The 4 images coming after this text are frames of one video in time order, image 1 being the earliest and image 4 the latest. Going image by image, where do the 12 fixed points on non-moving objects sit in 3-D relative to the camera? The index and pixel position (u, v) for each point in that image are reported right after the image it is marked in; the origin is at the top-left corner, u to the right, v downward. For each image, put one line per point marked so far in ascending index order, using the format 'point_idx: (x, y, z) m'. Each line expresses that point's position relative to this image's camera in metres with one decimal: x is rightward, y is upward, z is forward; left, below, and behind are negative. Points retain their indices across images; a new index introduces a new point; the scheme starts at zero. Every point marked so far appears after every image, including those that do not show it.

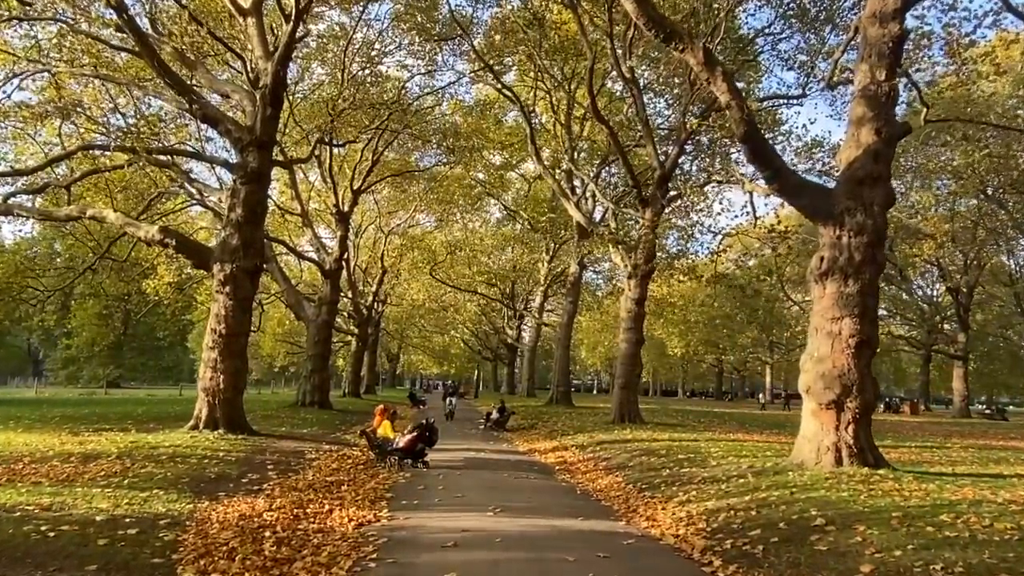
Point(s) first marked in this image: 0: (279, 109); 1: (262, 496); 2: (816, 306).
0: (-4.9, +3.7, +18.2) m
1: (-2.9, -2.4, +9.9) m
2: (+4.3, -0.3, +12.5) m
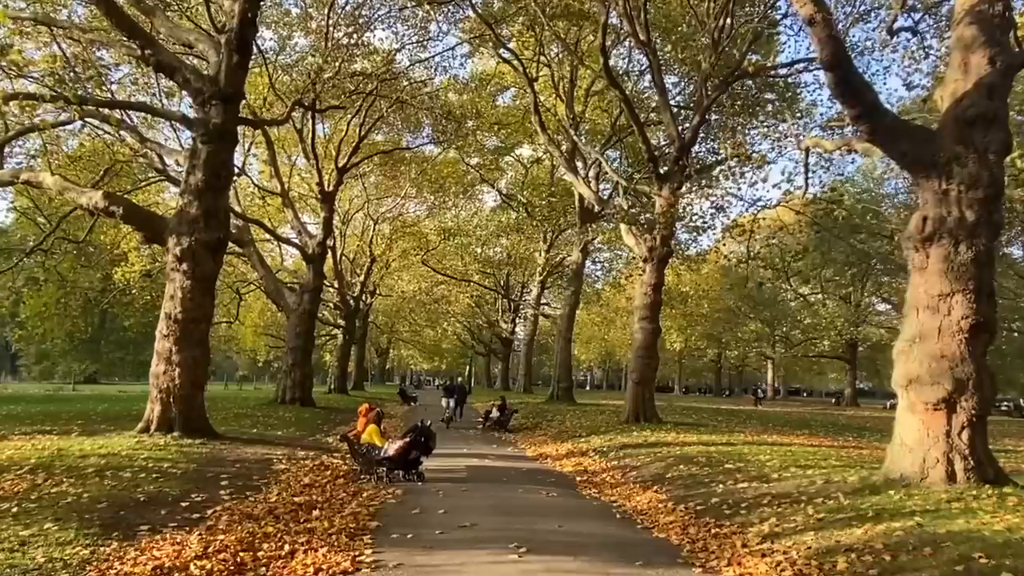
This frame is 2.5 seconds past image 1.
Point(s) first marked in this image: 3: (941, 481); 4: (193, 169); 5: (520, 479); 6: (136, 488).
0: (-4.7, +4.1, +15.6) m
1: (-2.6, -2.0, +7.3) m
2: (+4.6, +0.1, +9.9) m
3: (+4.5, -2.0, +9.2) m
4: (-5.5, +2.0, +14.9) m
5: (+0.1, -2.7, +12.2) m
6: (-3.9, -2.1, +9.0) m
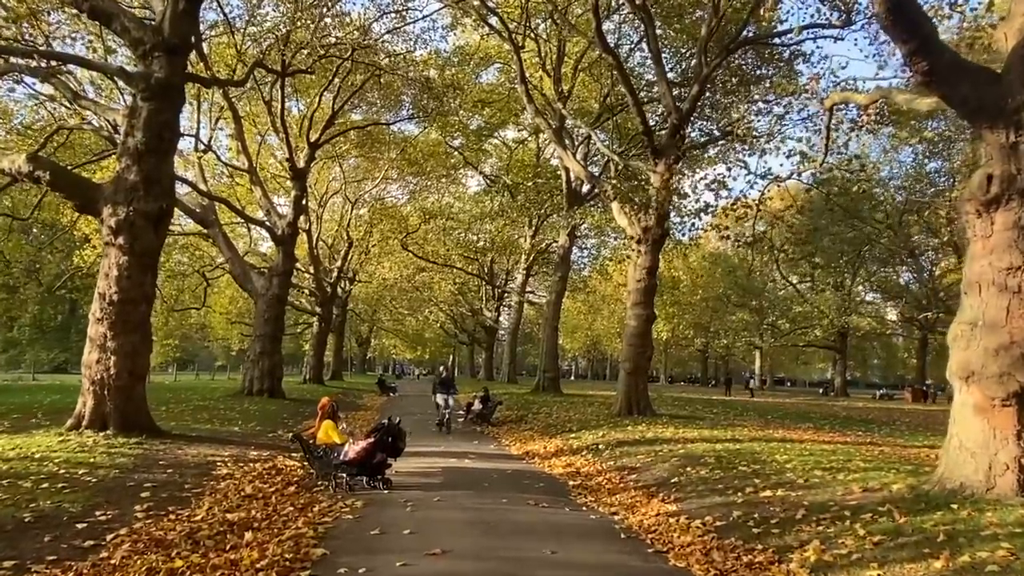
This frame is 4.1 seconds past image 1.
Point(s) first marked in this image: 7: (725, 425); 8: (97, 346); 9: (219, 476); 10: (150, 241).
0: (-5.0, +4.5, +13.7) m
1: (-2.8, -1.8, +5.6) m
2: (+4.4, +0.3, +8.3) m
3: (+4.4, -1.8, +7.6) m
4: (-5.7, +2.4, +13.1) m
5: (-0.1, -2.4, +10.5) m
6: (-4.0, -1.8, +7.3) m
7: (+4.7, -3.0, +19.2) m
8: (-6.0, -0.8, +12.7) m
9: (-3.3, -2.1, +9.7) m
10: (-5.4, +0.7, +13.1) m
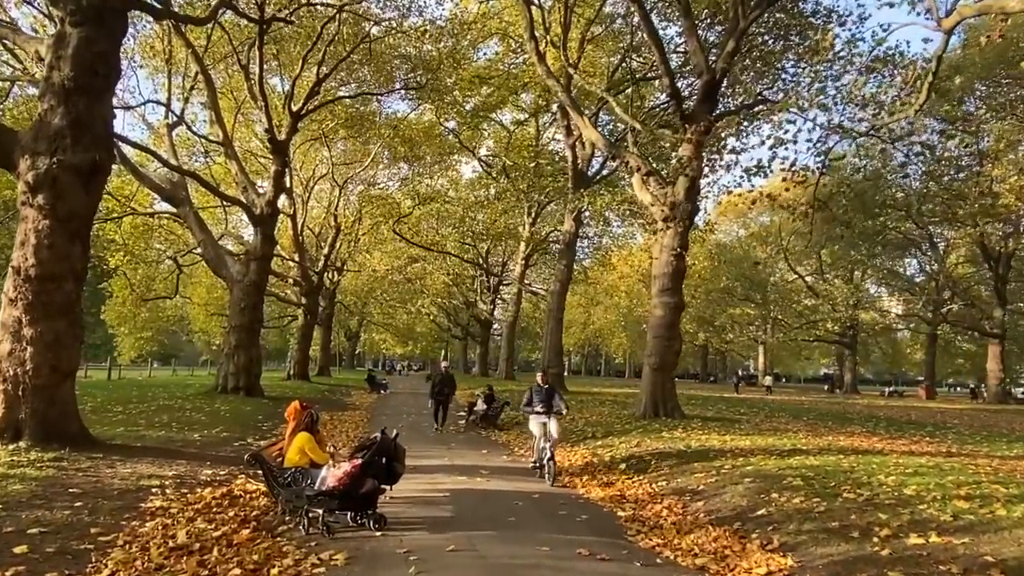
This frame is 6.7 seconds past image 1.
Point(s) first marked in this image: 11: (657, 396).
0: (-4.7, +4.8, +11.0) m
1: (-2.4, -1.5, +2.9) m
2: (+4.7, +0.6, +5.7) m
3: (+4.7, -1.5, +5.0) m
4: (-5.4, +2.7, +10.4) m
5: (+0.2, -2.1, +7.9) m
6: (-3.7, -1.5, +4.6) m
7: (+4.9, -2.7, +16.6) m
8: (-5.7, -0.5, +10.0) m
9: (-2.9, -1.8, +7.0) m
10: (-5.1, +1.0, +10.4) m
11: (+3.2, -2.4, +19.6) m
